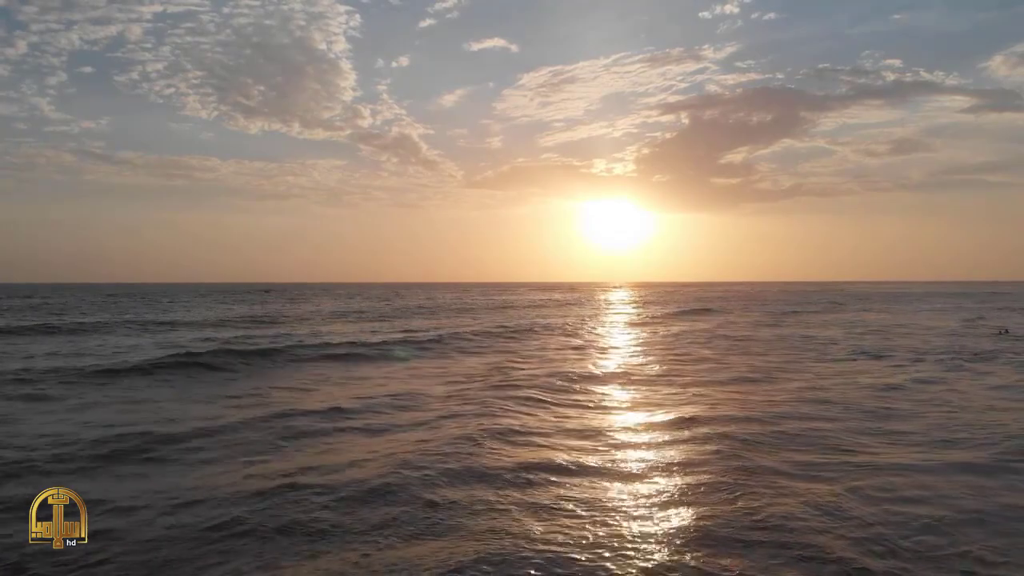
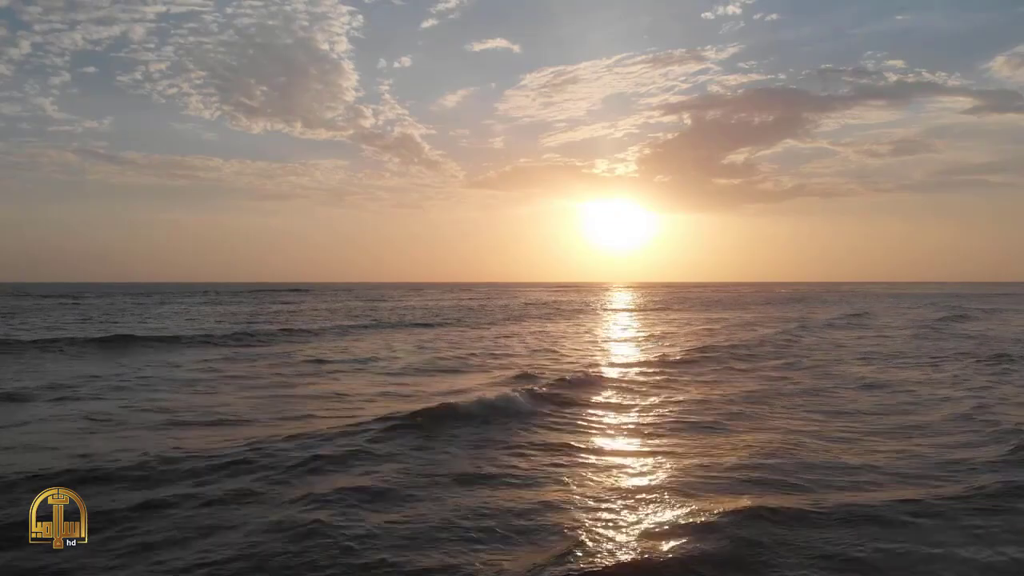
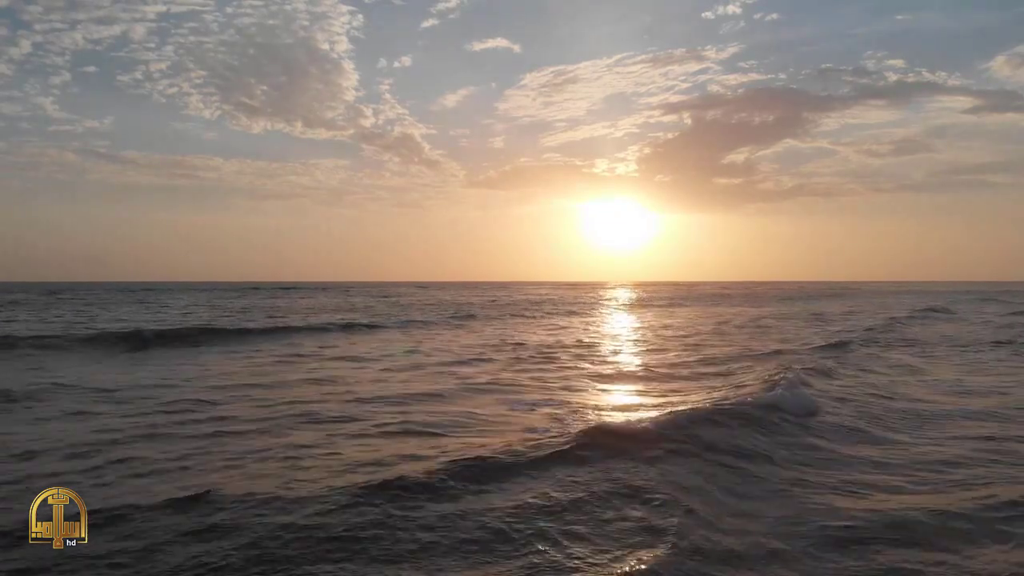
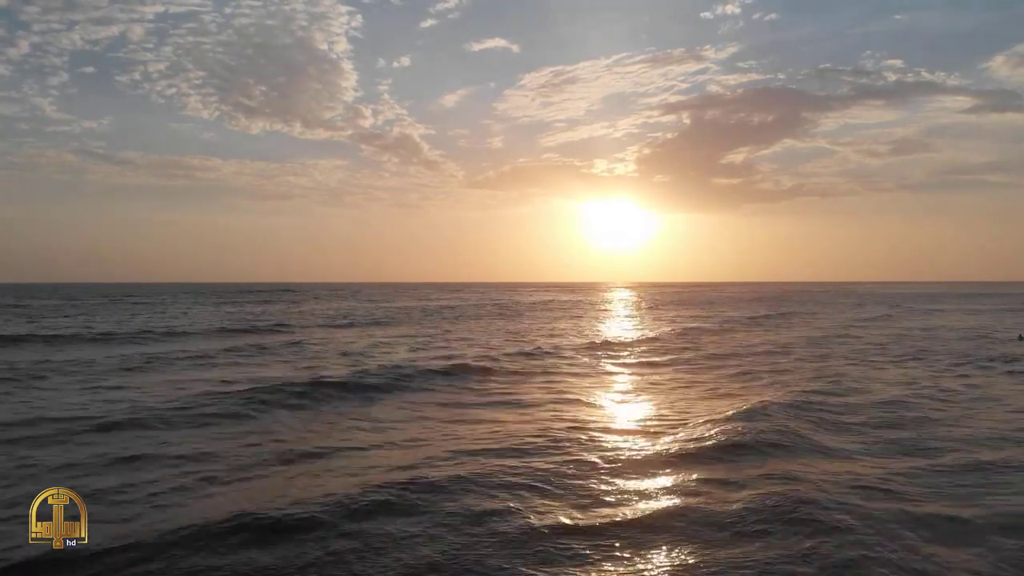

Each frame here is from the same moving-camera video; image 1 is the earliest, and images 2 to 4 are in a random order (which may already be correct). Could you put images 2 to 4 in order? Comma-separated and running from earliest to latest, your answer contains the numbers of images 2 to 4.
4, 2, 3
